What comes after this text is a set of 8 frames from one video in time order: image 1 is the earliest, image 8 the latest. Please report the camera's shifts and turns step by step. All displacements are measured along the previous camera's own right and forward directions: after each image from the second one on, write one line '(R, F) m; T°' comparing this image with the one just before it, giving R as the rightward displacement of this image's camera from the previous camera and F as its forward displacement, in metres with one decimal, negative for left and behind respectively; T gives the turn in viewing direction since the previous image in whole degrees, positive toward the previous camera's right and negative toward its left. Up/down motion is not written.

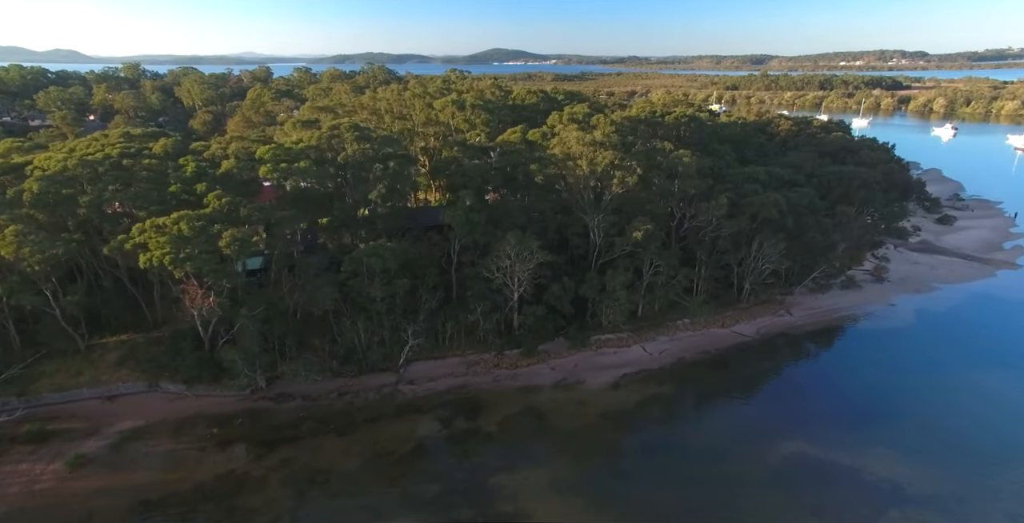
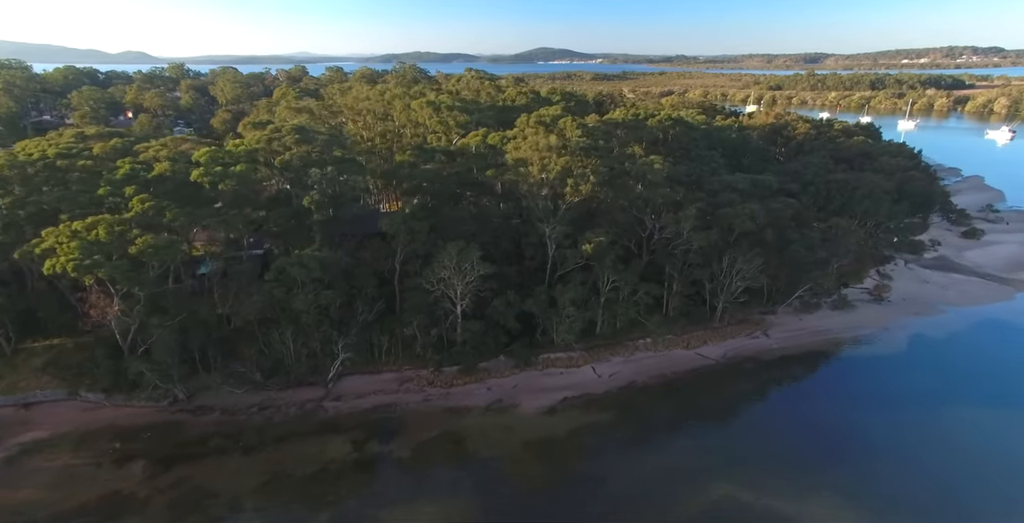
(+4.2, +1.6) m; -3°
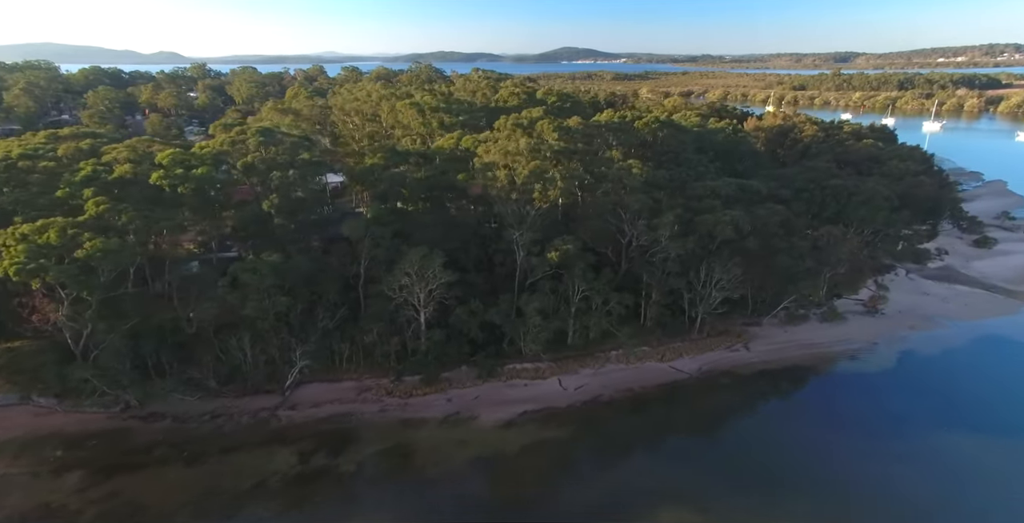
(+2.4, +0.8) m; -2°
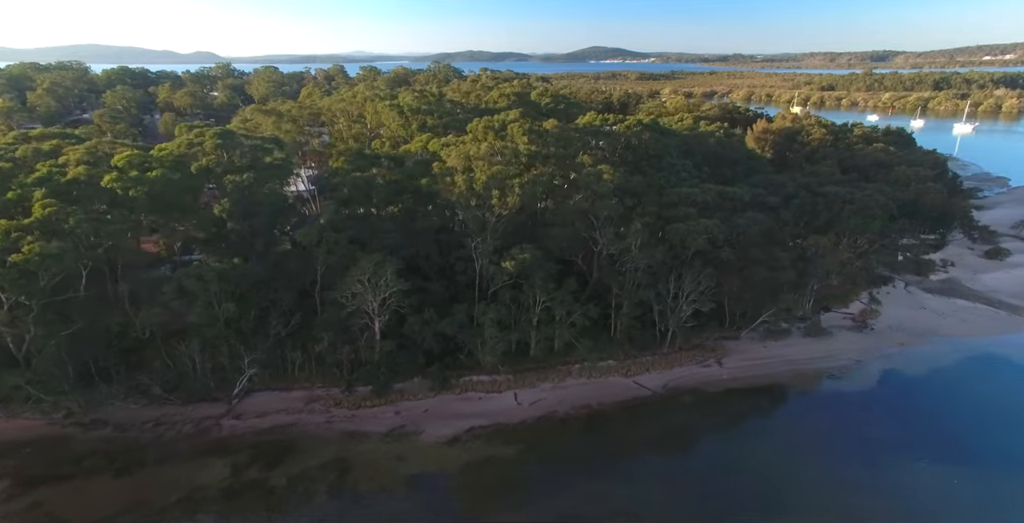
(+2.8, +0.9) m; -2°
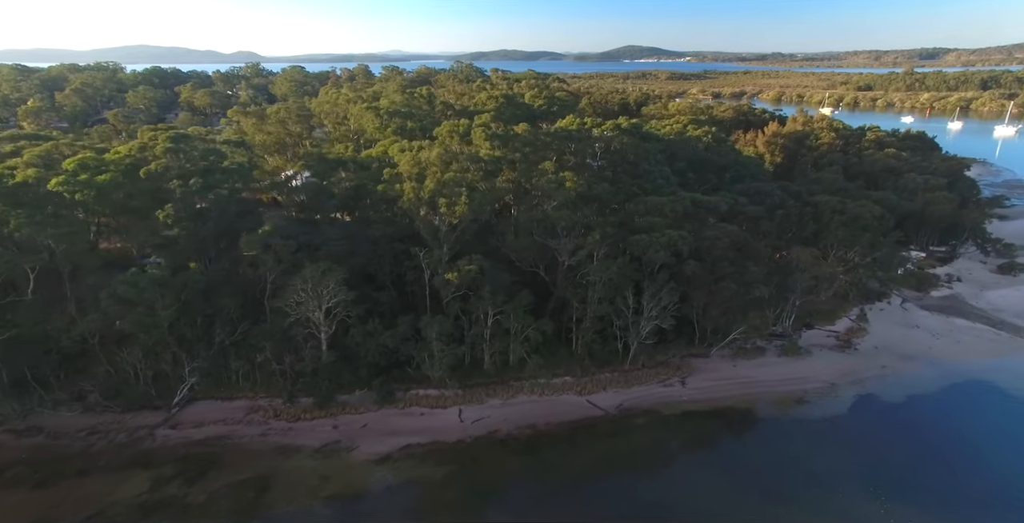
(+3.3, +1.0) m; -3°
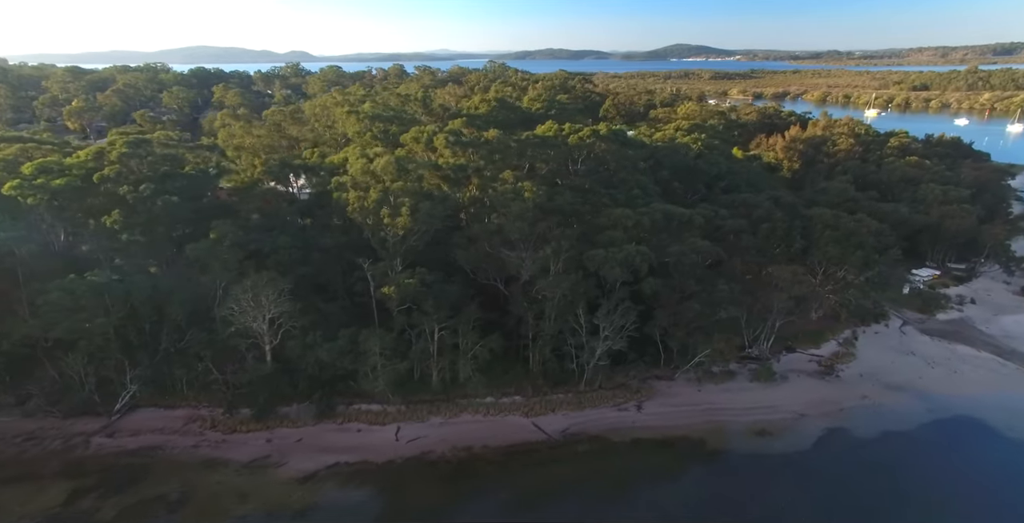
(+3.7, +1.0) m; -4°
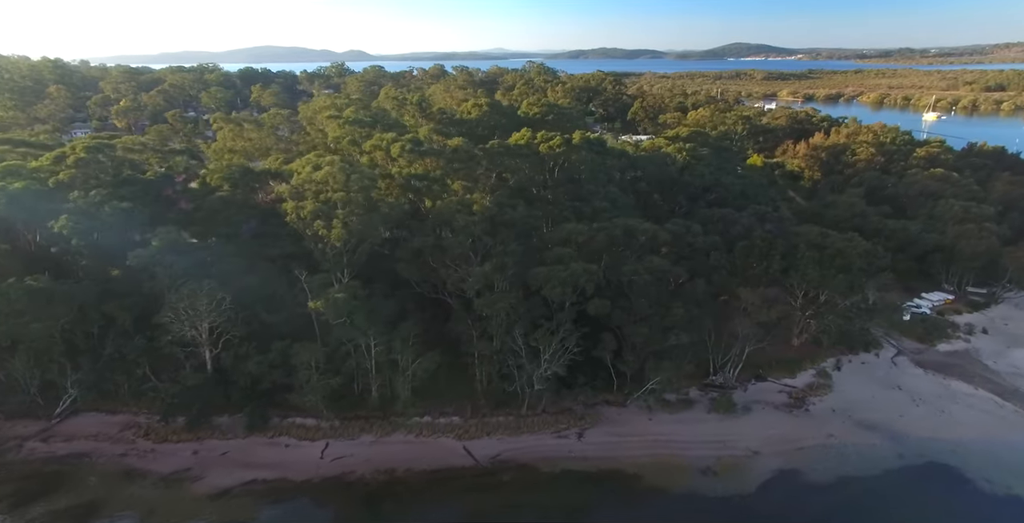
(+4.2, +1.0) m; -4°
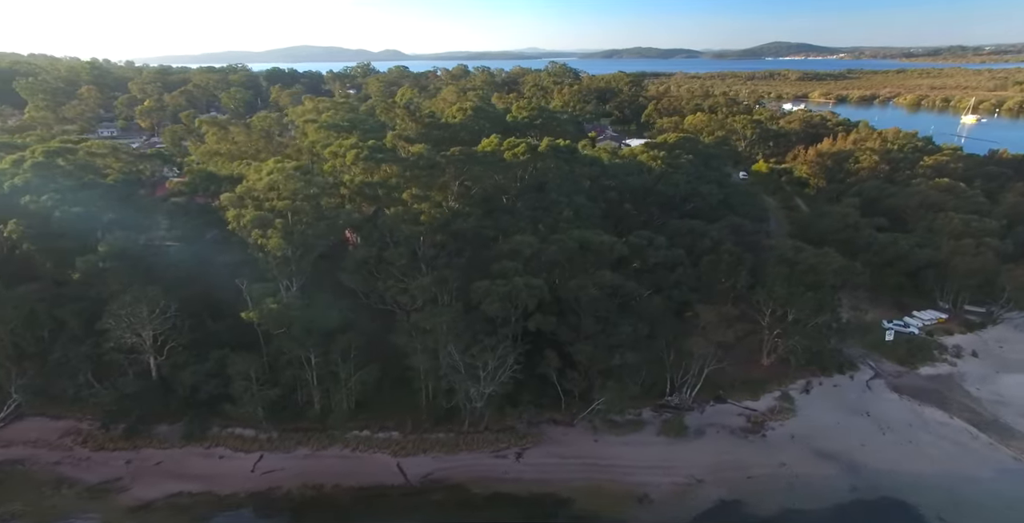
(+3.4, +0.7) m; -2°
